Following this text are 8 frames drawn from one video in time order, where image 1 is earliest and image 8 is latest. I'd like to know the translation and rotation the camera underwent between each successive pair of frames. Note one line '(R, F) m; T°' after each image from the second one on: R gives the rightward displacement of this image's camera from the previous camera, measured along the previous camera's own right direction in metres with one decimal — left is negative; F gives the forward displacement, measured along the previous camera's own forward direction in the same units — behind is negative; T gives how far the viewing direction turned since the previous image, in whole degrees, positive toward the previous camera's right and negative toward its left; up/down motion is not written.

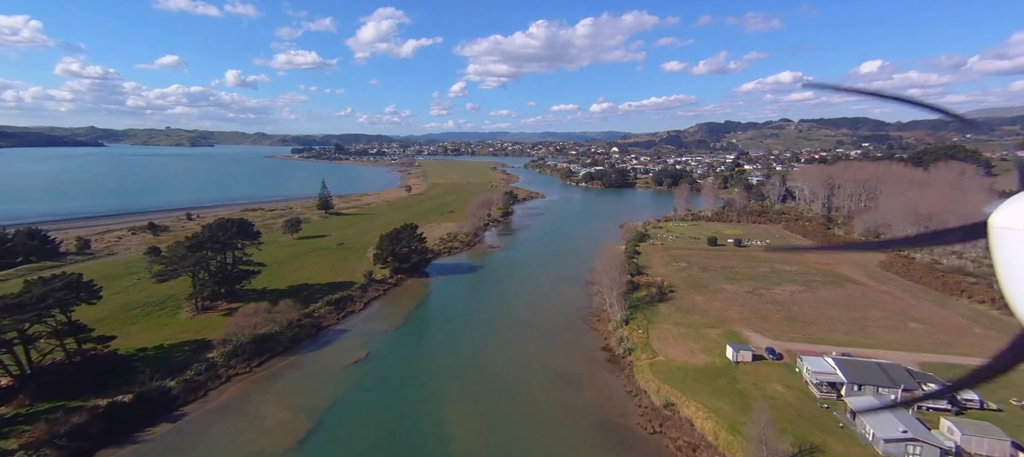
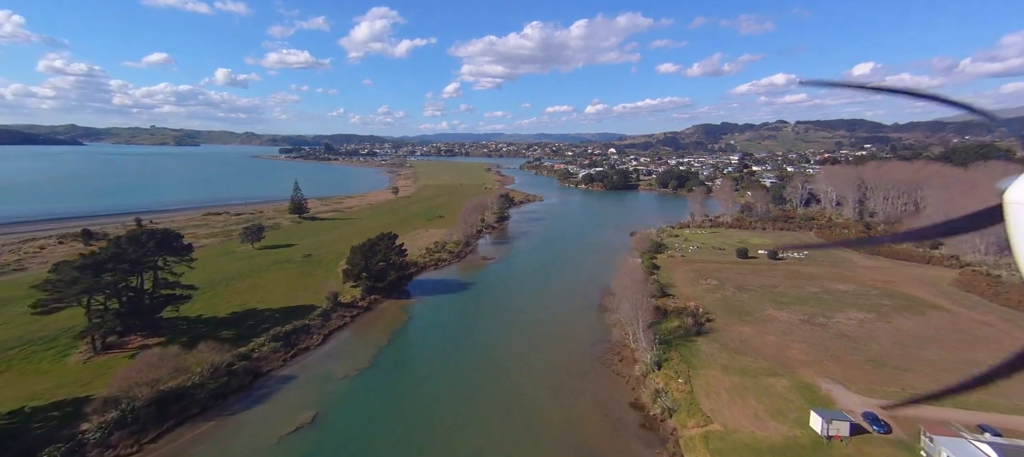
(-0.1, +4.3) m; +1°
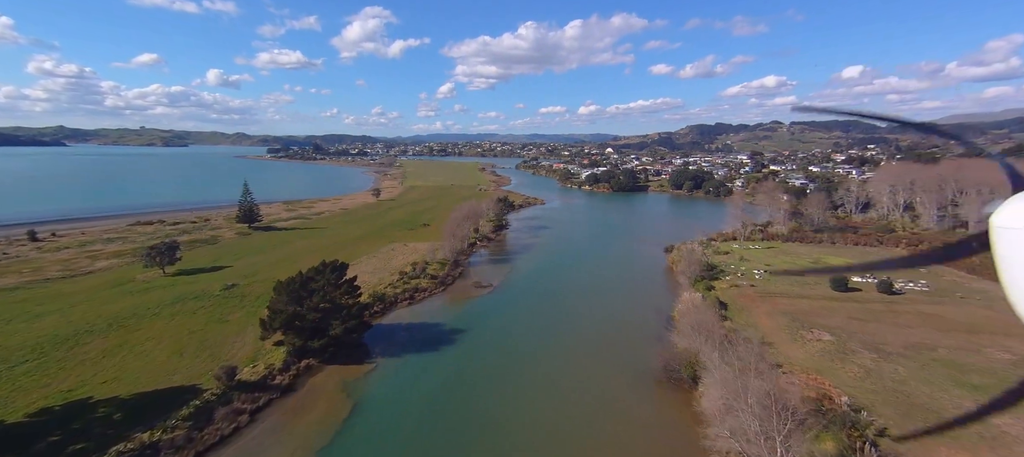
(-0.4, +7.5) m; +1°
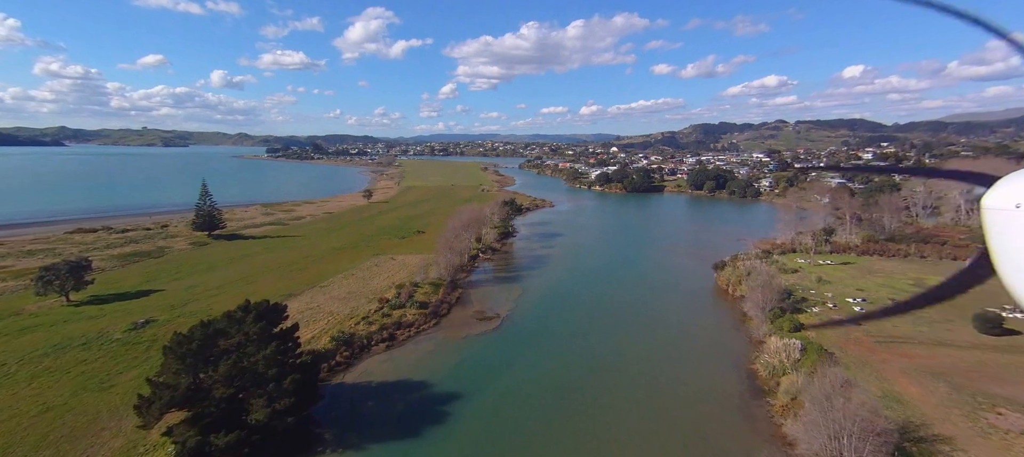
(-0.4, +5.3) m; 0°
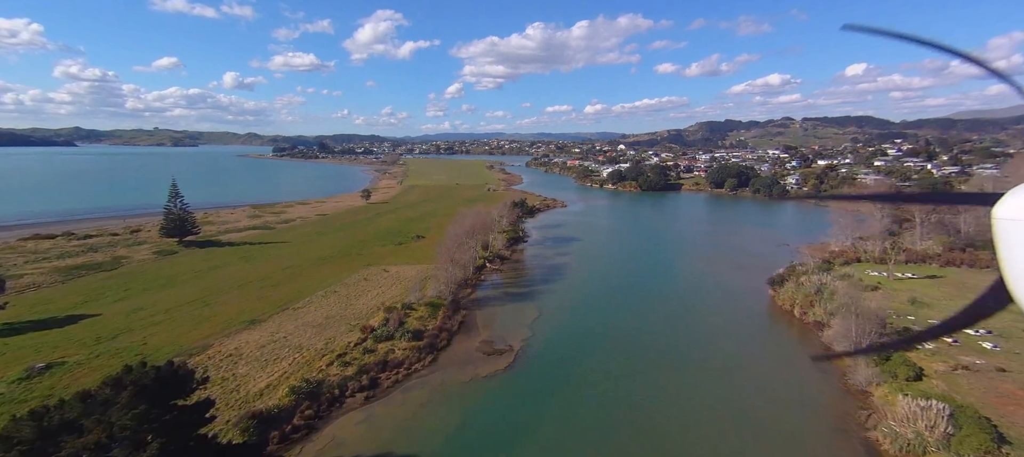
(-0.3, +3.6) m; -1°
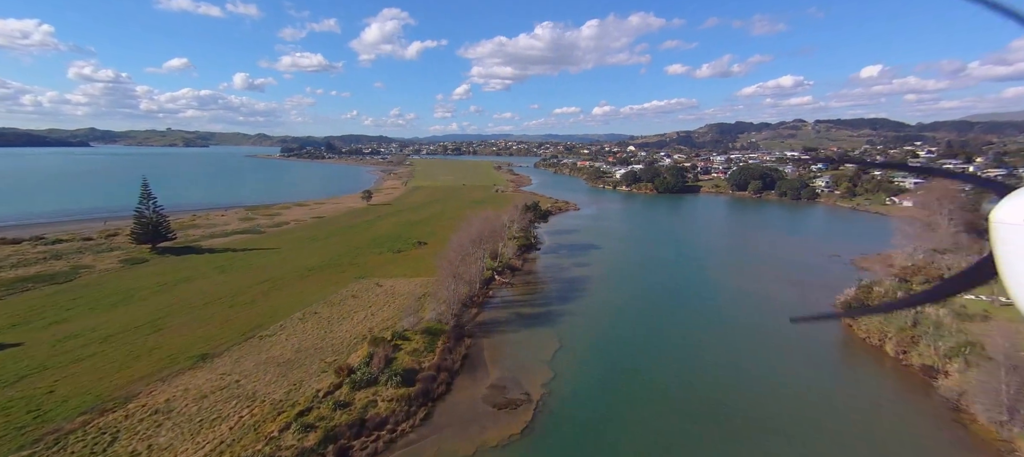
(-0.2, +3.0) m; -1°
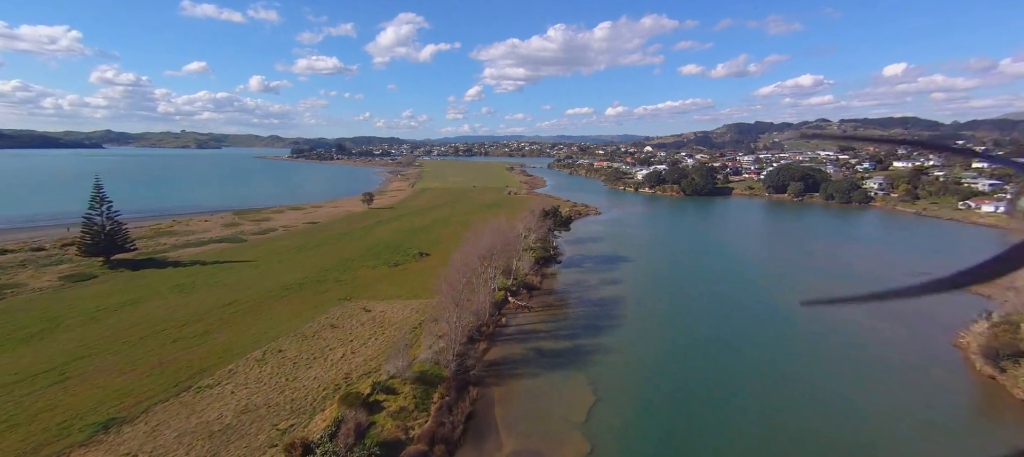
(-0.2, +3.6) m; -1°
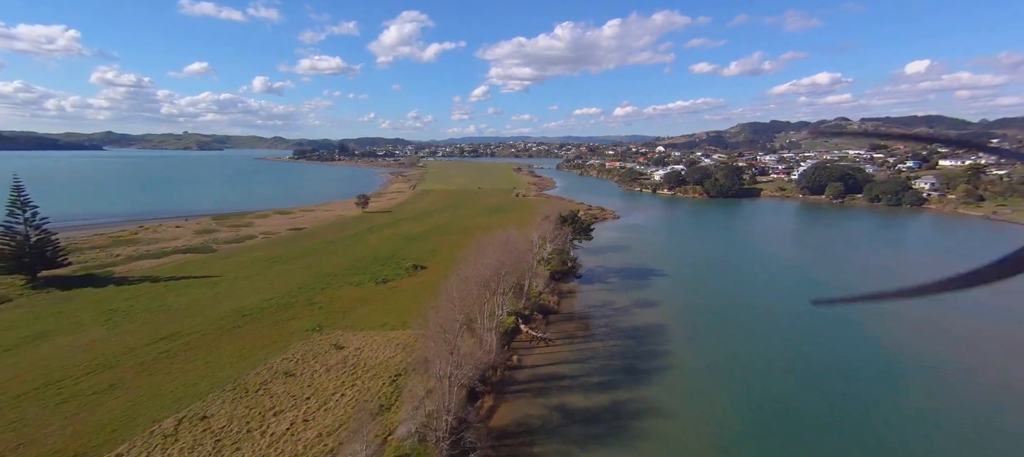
(-0.2, +3.6) m; -1°
